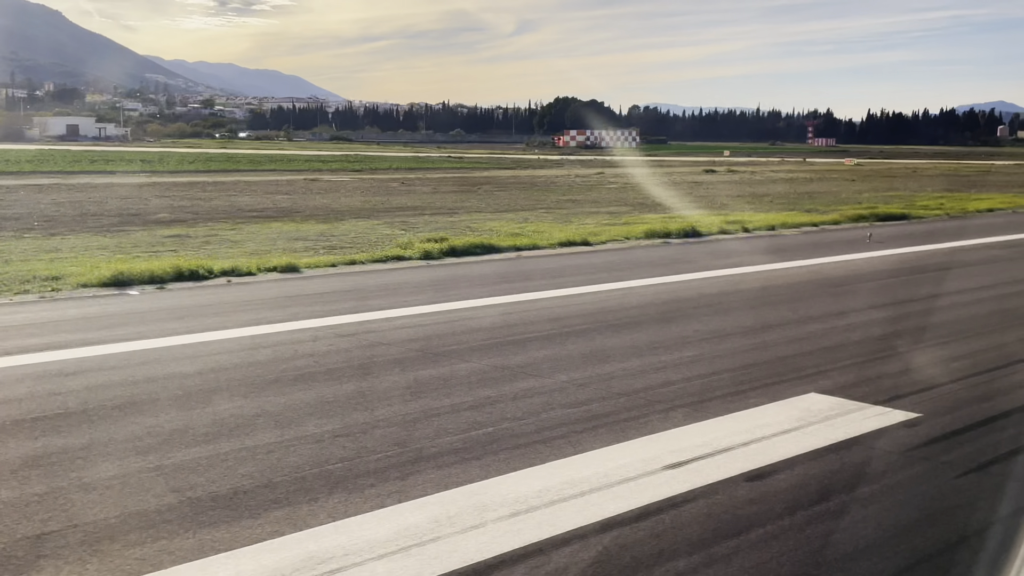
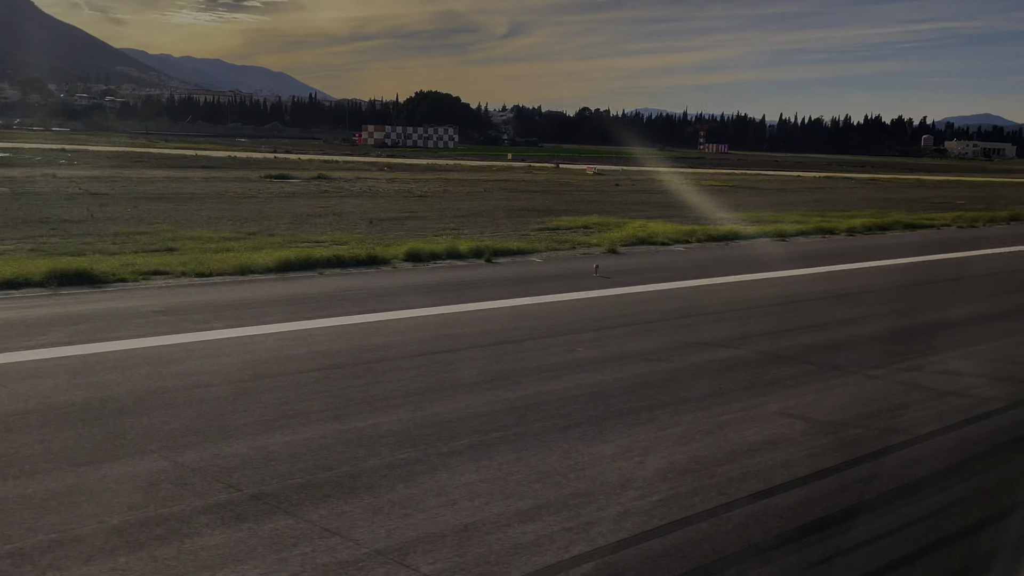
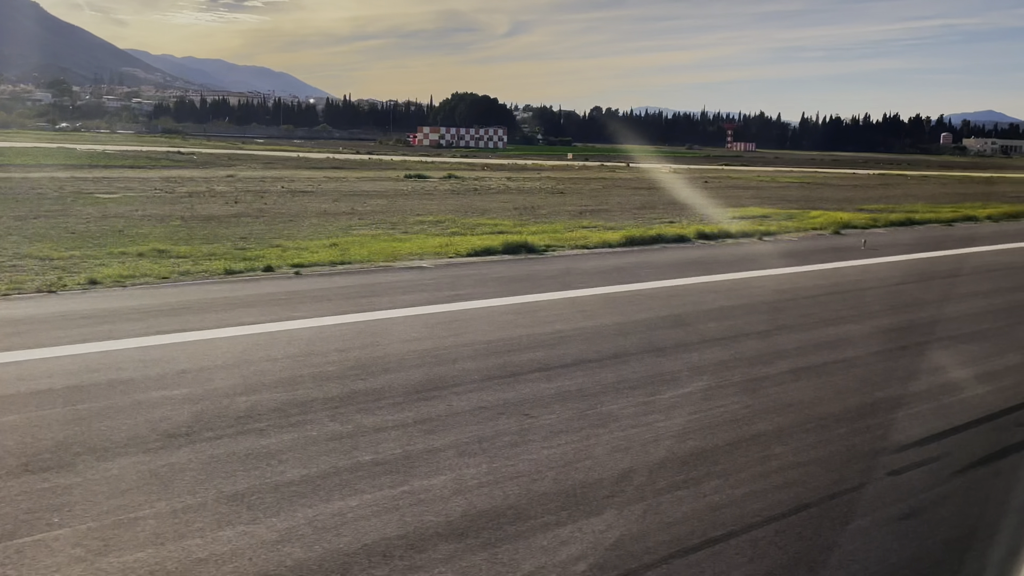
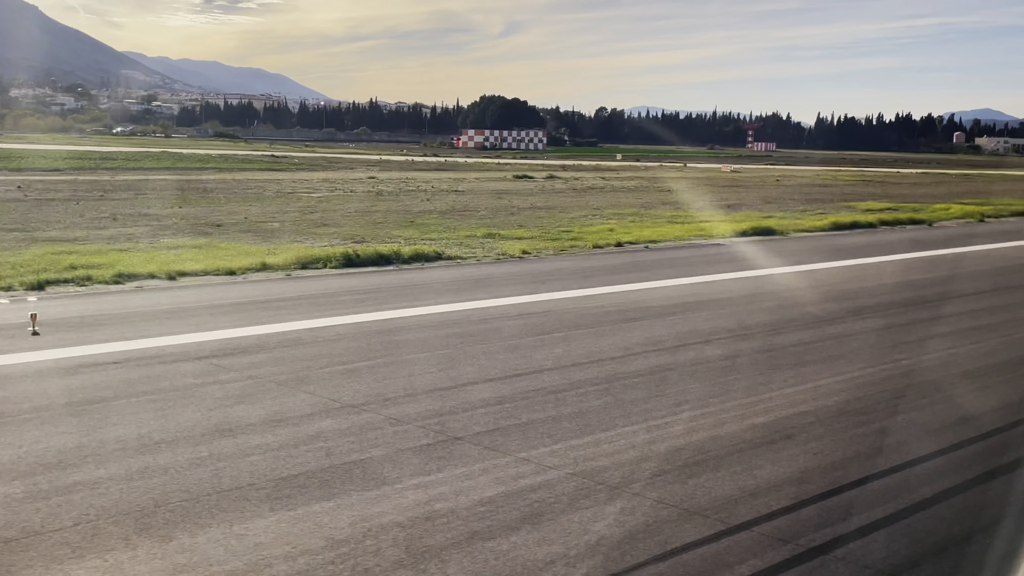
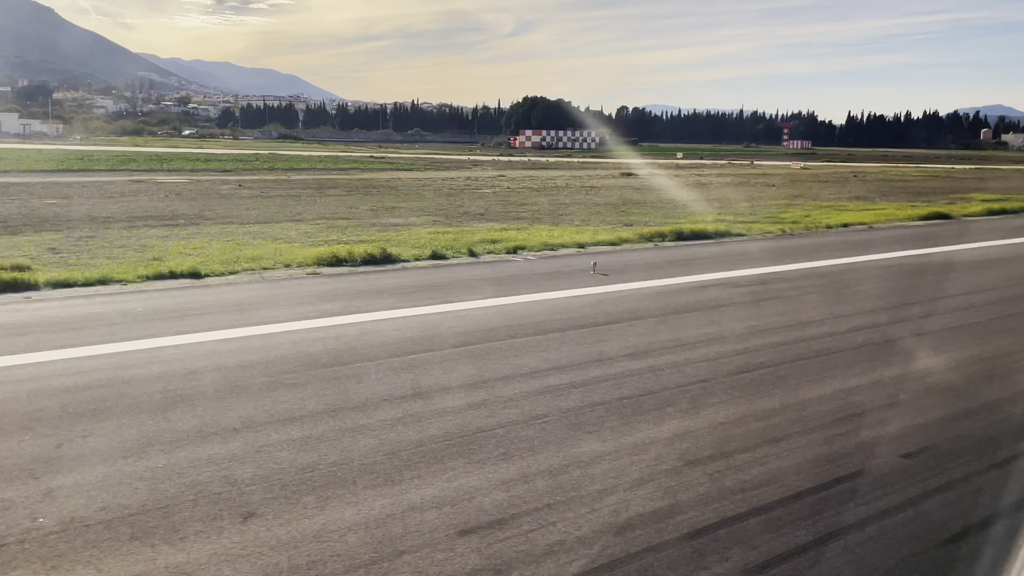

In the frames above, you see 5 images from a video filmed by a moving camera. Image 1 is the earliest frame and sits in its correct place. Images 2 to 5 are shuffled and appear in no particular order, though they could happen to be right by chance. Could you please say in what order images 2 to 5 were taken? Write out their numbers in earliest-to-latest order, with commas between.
5, 4, 3, 2
